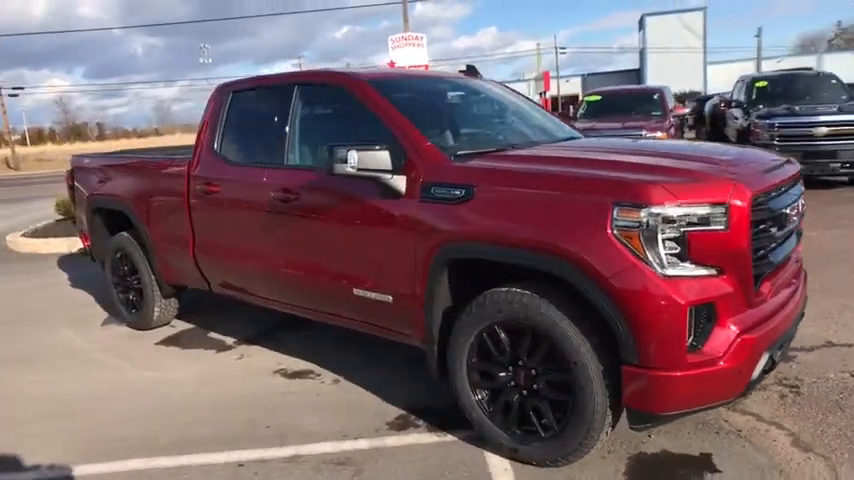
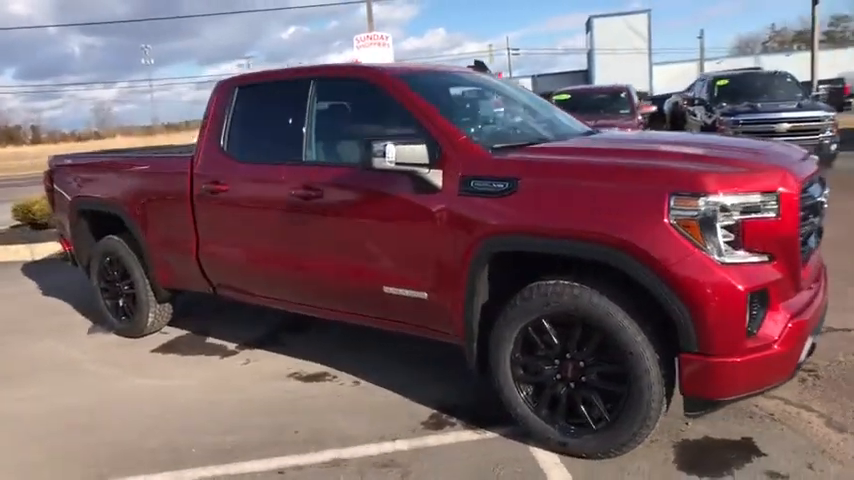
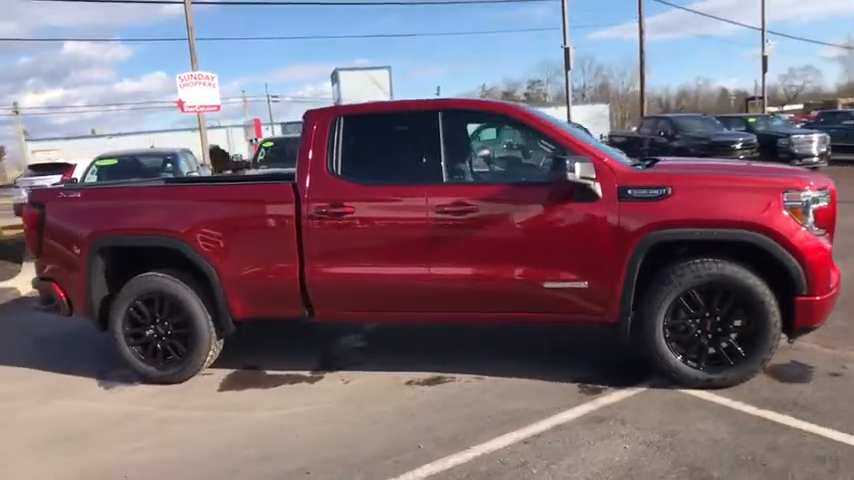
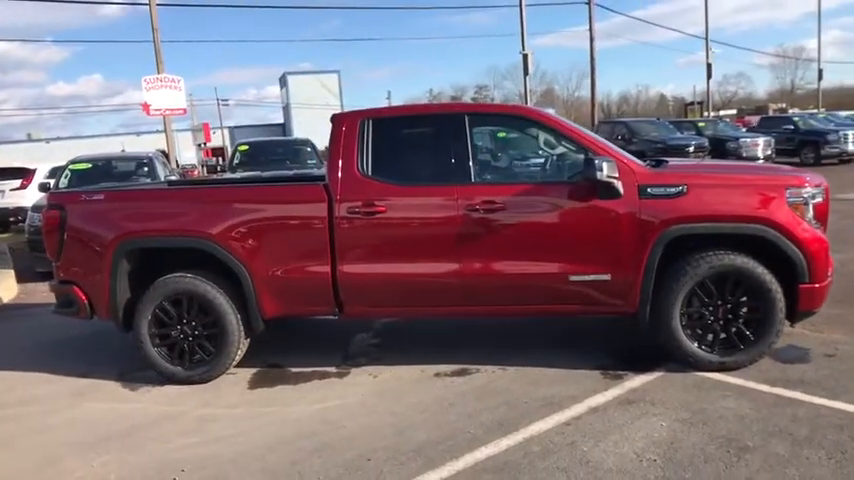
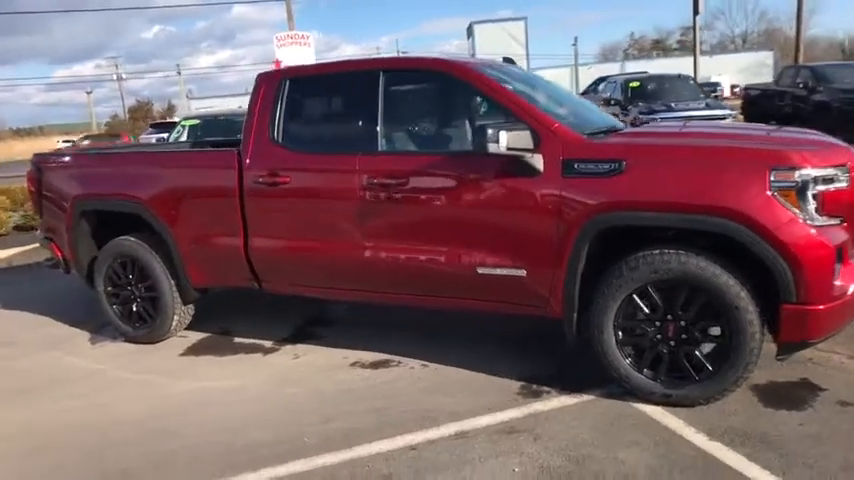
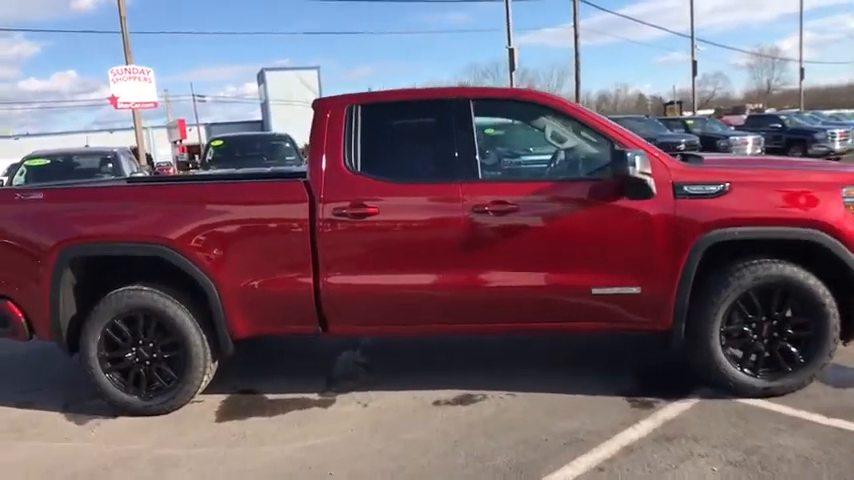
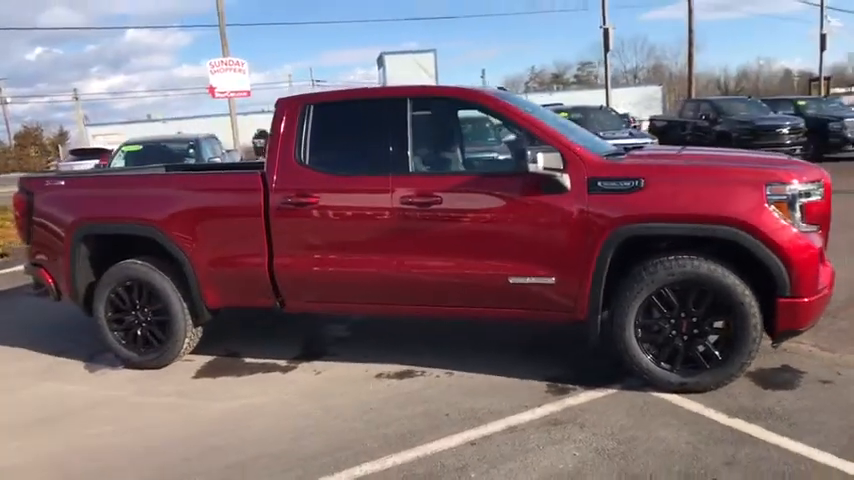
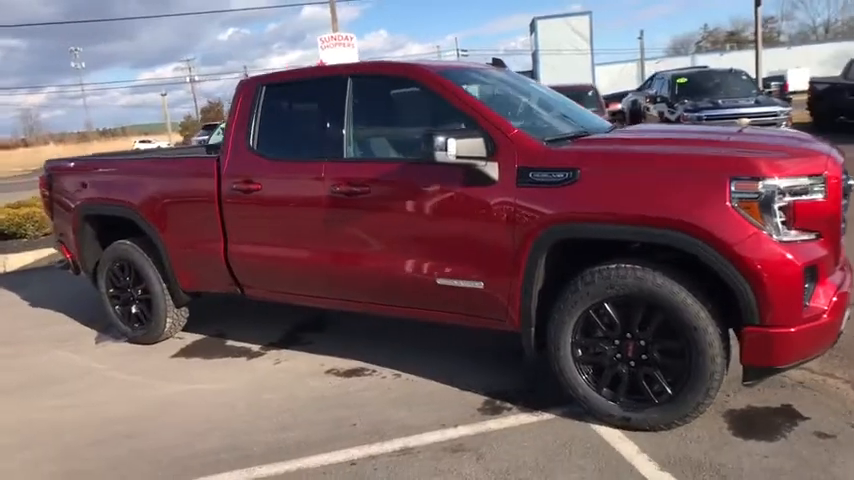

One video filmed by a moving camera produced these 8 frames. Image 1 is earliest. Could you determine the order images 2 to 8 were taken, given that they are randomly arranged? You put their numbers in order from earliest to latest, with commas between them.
2, 8, 5, 7, 3, 4, 6
